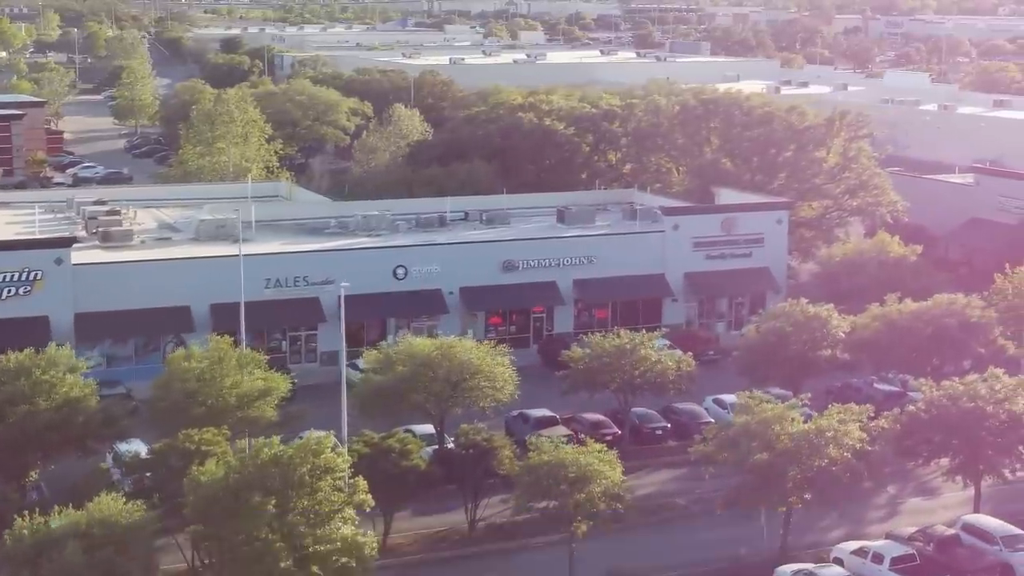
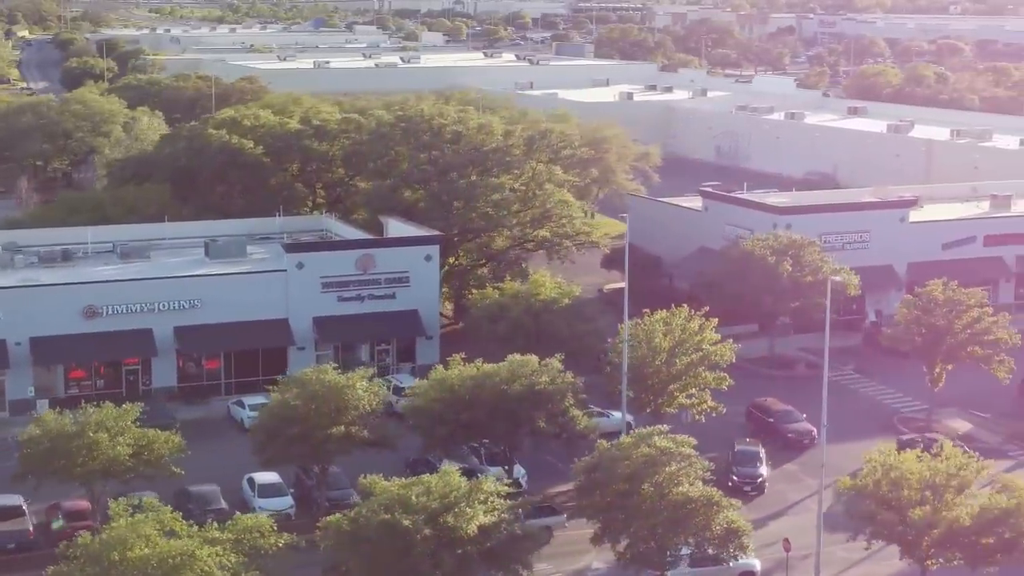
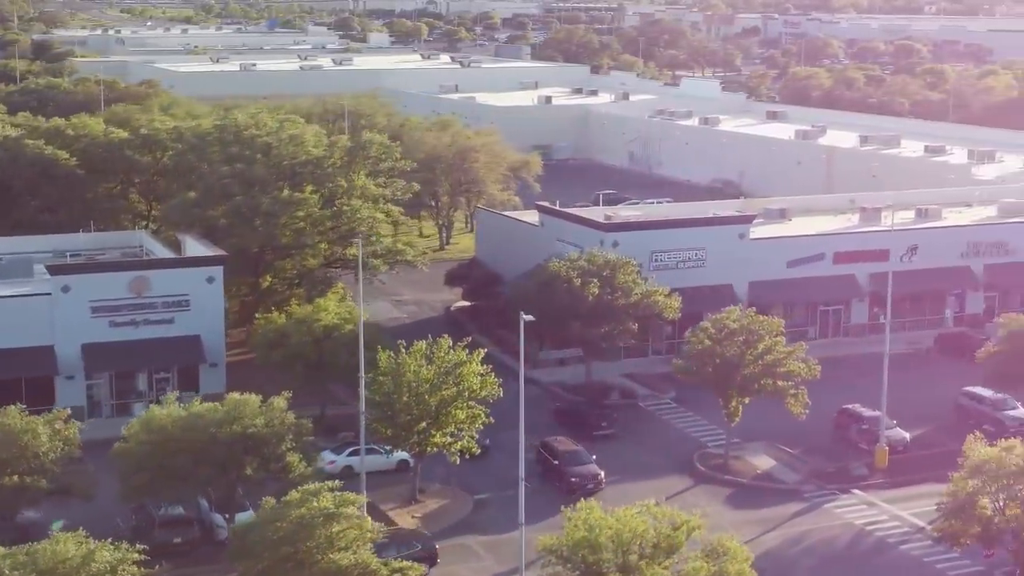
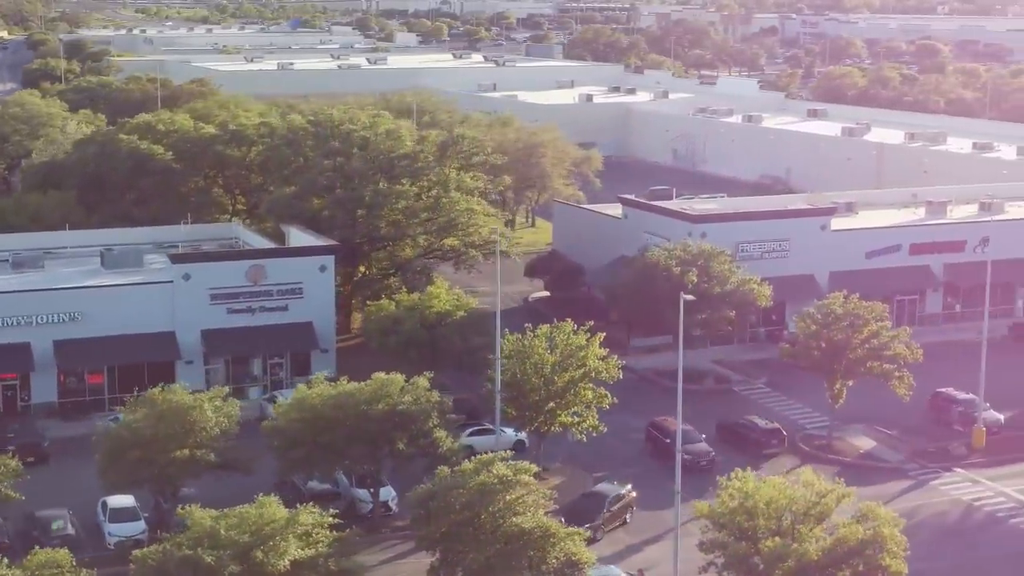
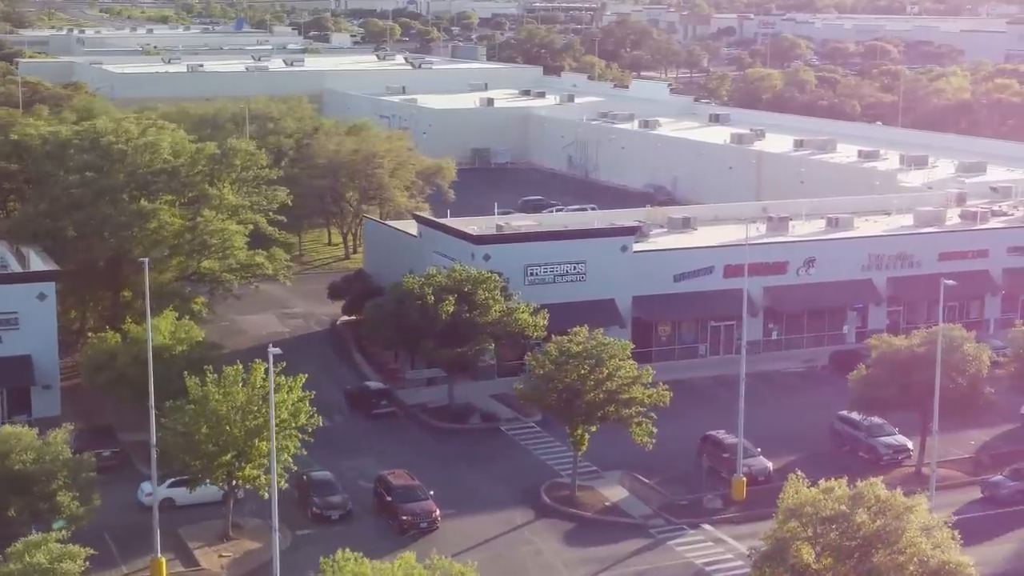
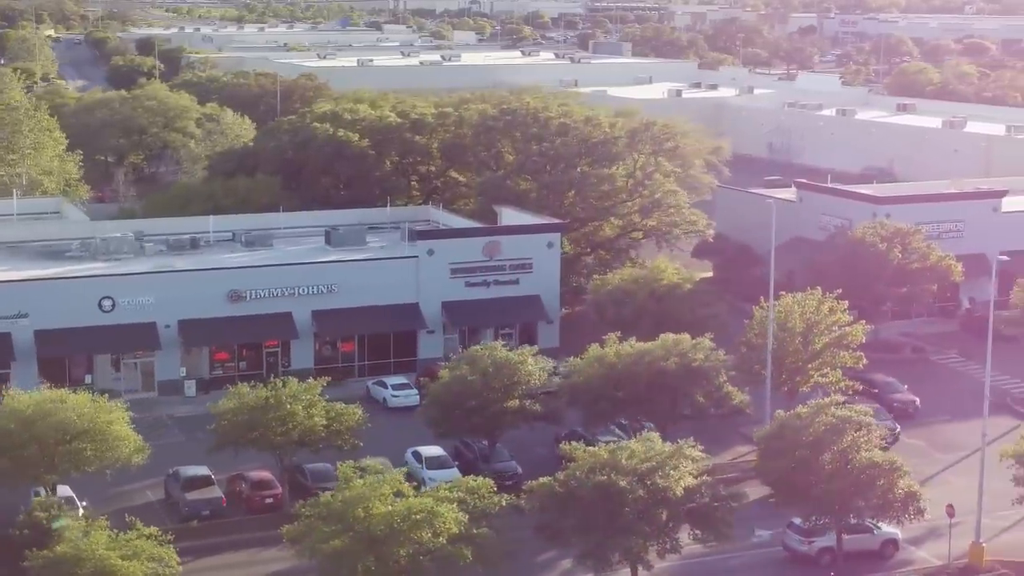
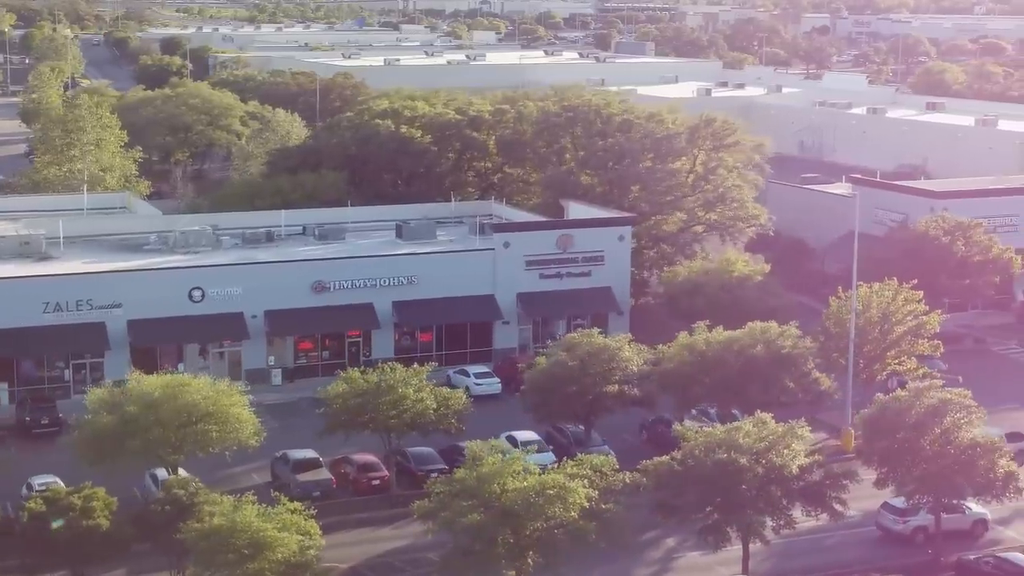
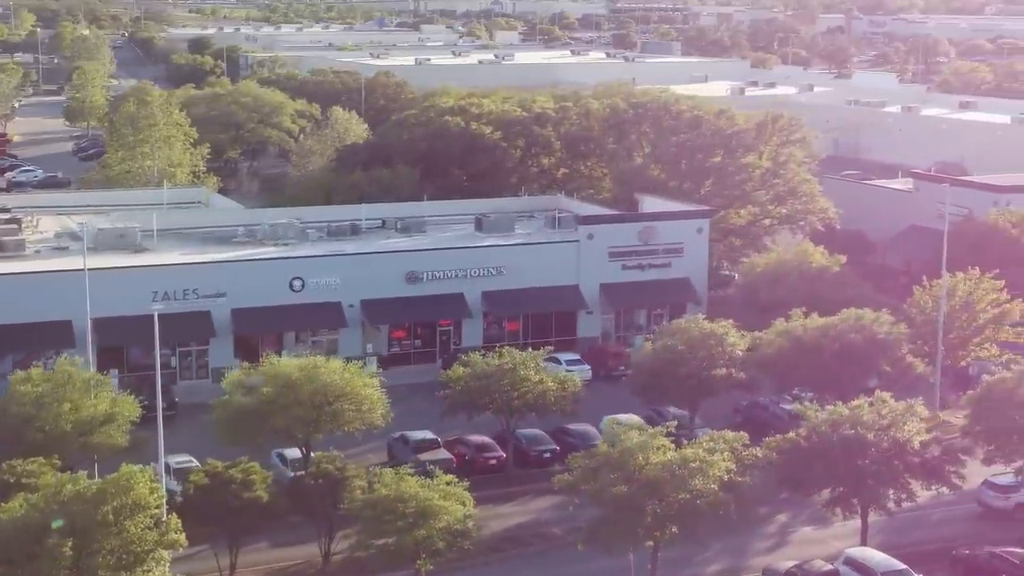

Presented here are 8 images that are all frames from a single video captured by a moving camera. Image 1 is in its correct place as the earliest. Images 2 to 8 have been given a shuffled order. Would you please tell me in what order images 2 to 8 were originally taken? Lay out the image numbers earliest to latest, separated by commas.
8, 7, 6, 2, 4, 3, 5
